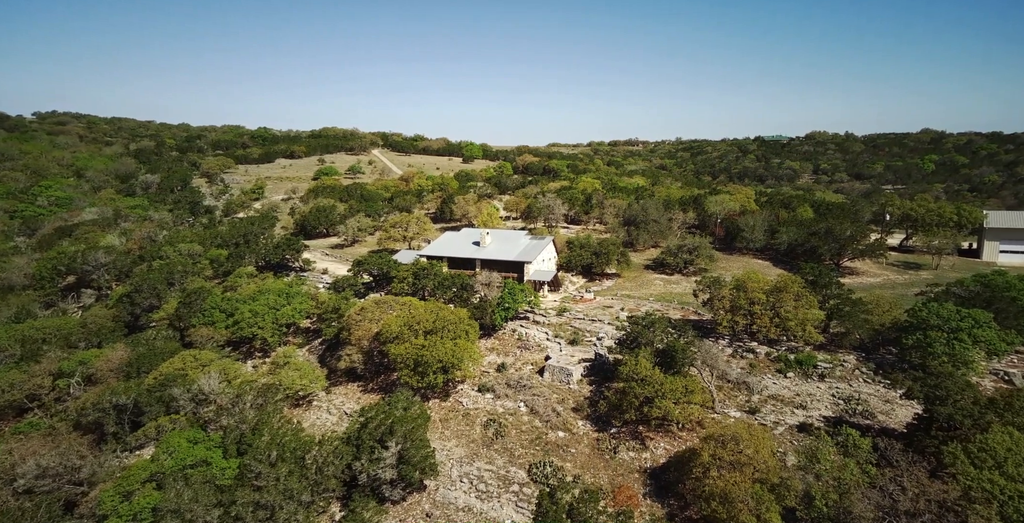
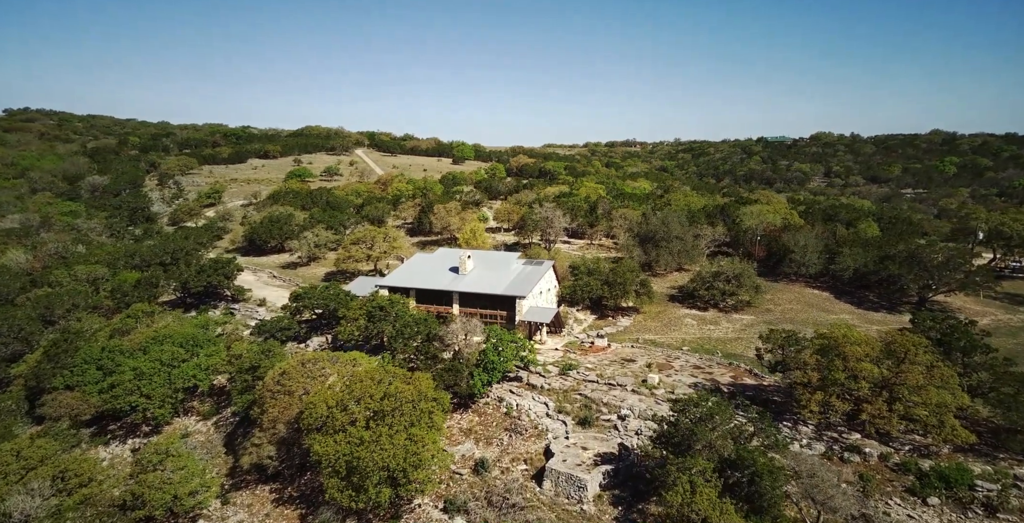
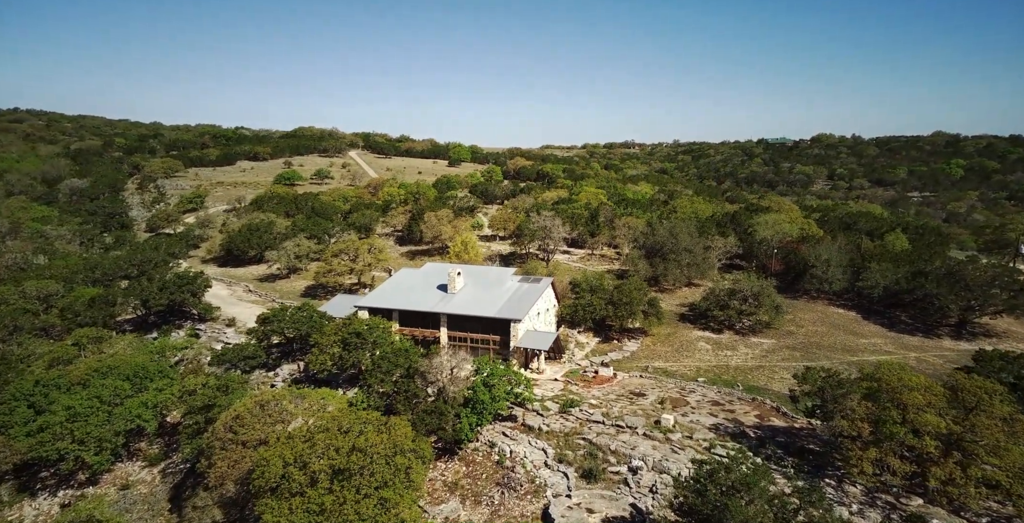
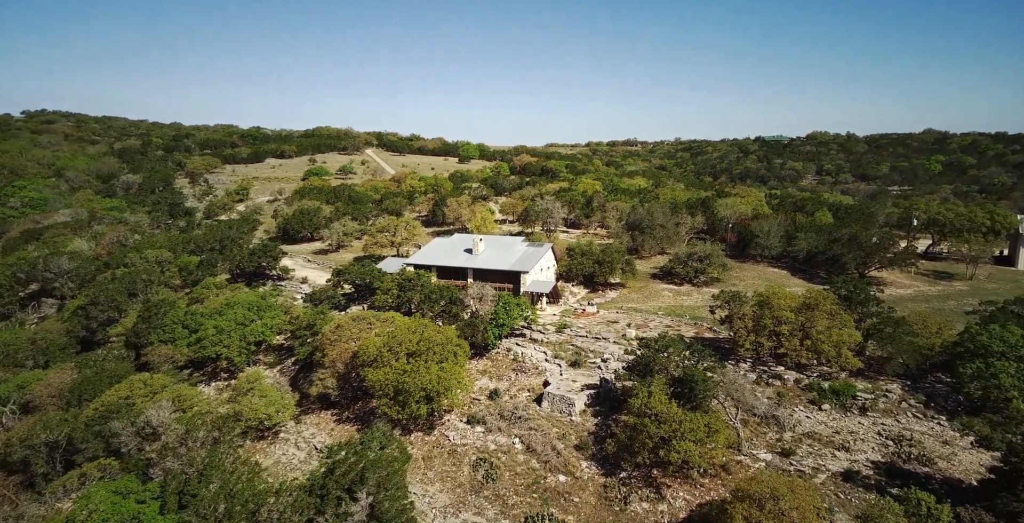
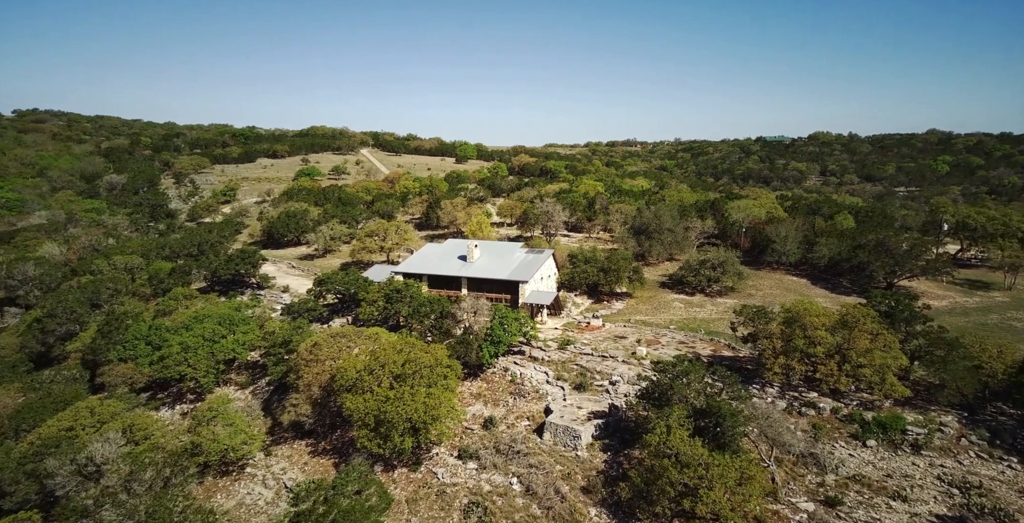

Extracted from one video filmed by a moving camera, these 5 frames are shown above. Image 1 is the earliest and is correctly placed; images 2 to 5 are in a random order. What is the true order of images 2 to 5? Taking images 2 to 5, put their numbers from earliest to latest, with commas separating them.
4, 5, 2, 3
